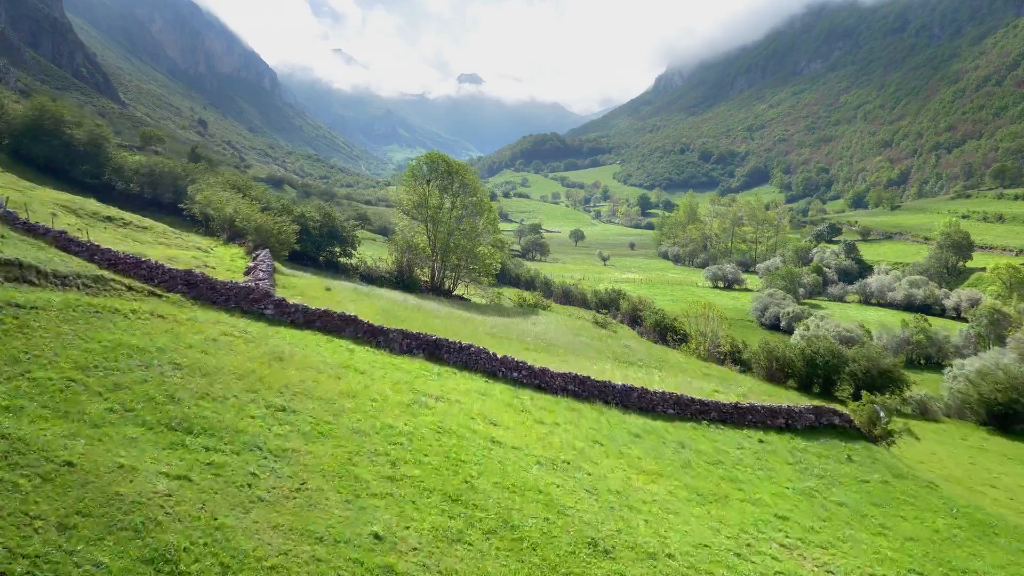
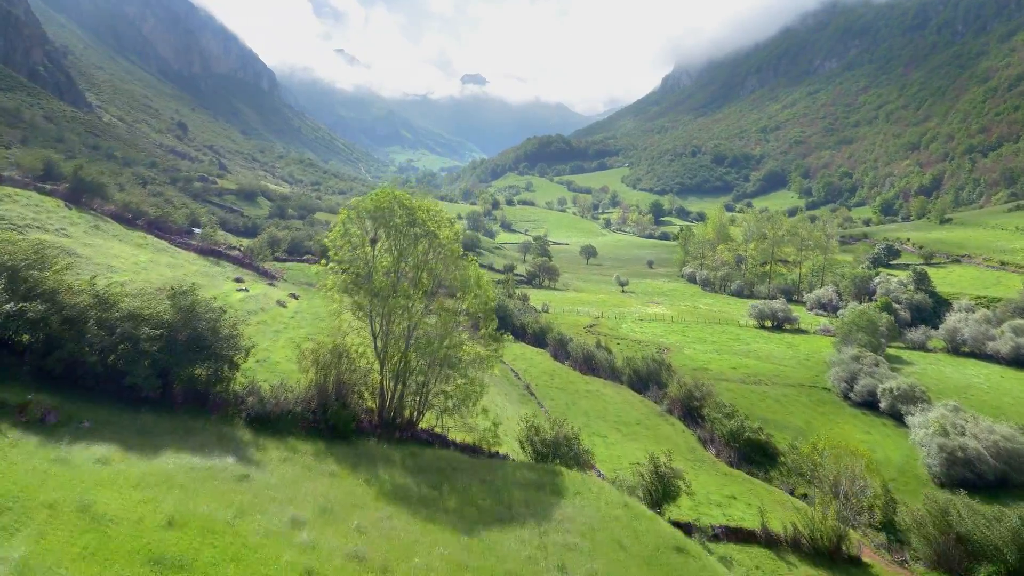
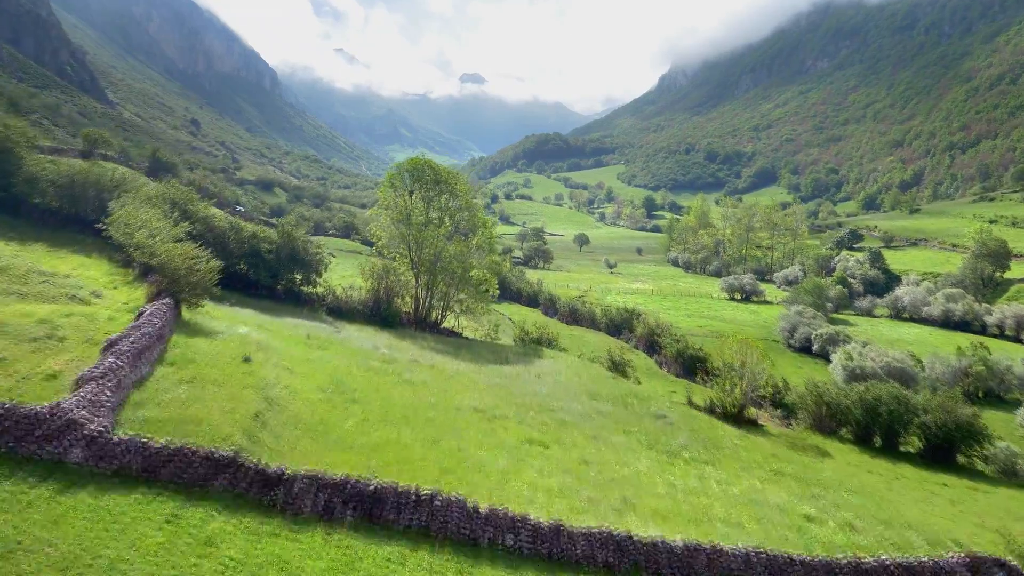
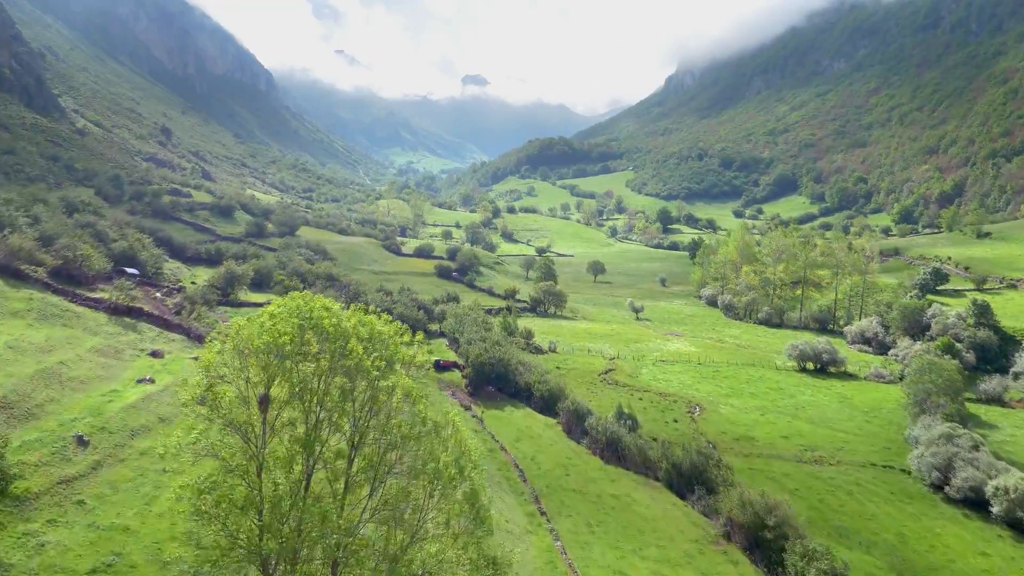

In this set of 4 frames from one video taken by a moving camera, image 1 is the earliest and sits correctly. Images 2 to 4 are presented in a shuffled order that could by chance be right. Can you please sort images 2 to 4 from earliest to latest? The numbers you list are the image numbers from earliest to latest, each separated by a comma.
3, 2, 4
